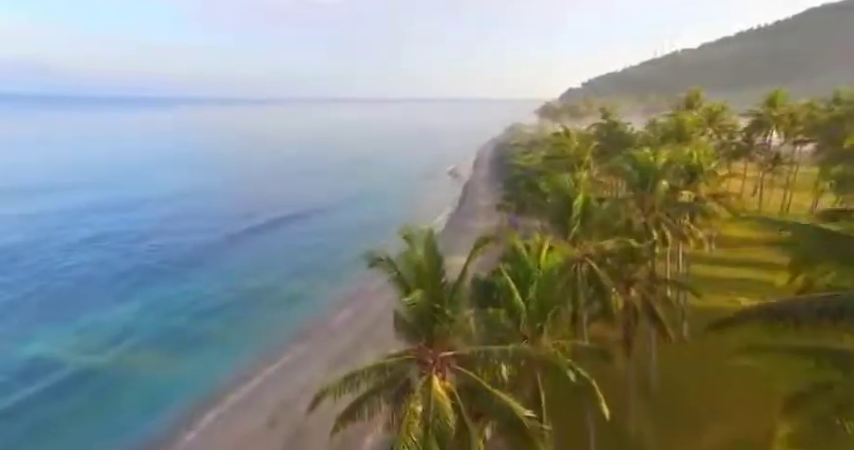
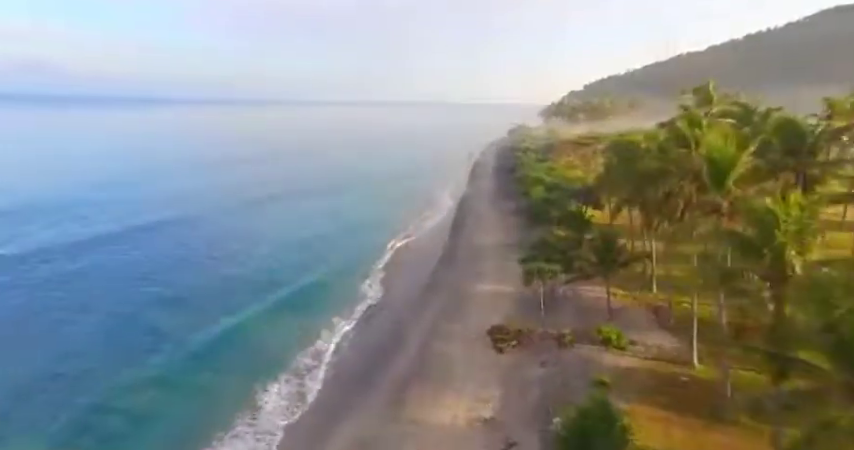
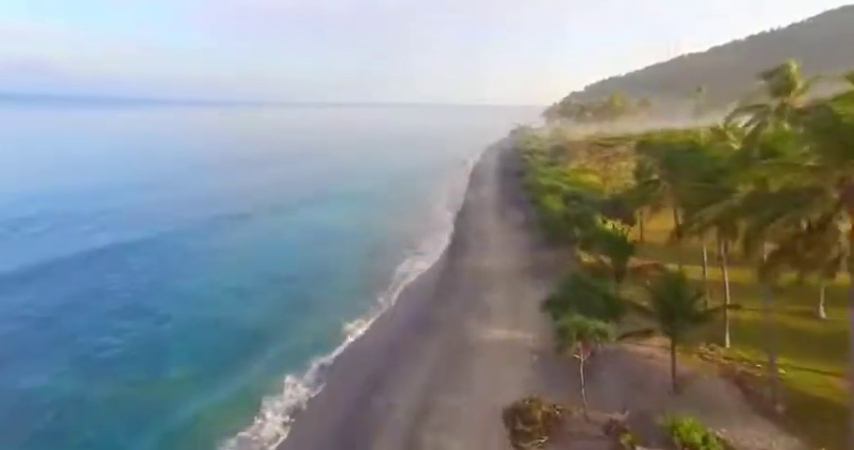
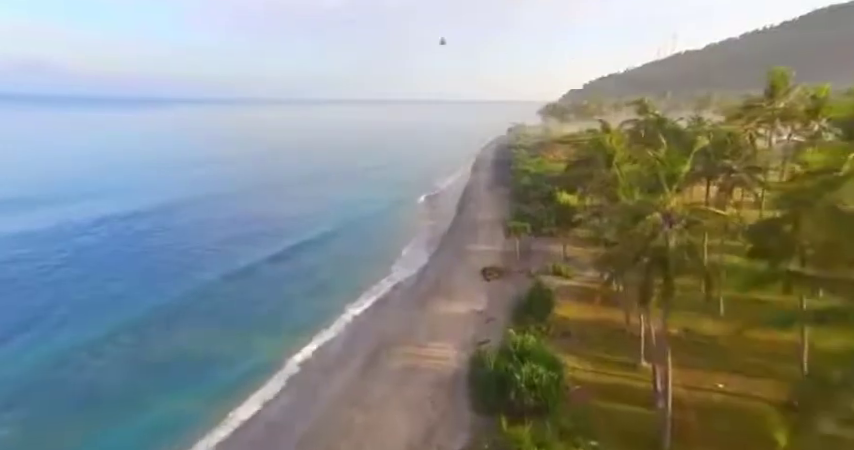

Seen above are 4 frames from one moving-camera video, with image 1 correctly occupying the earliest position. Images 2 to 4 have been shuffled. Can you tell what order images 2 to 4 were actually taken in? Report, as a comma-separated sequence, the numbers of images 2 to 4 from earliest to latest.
4, 2, 3
